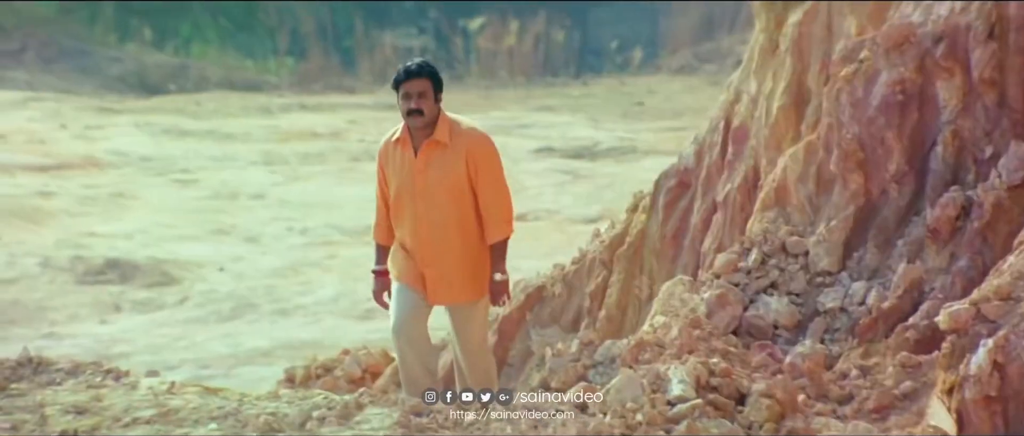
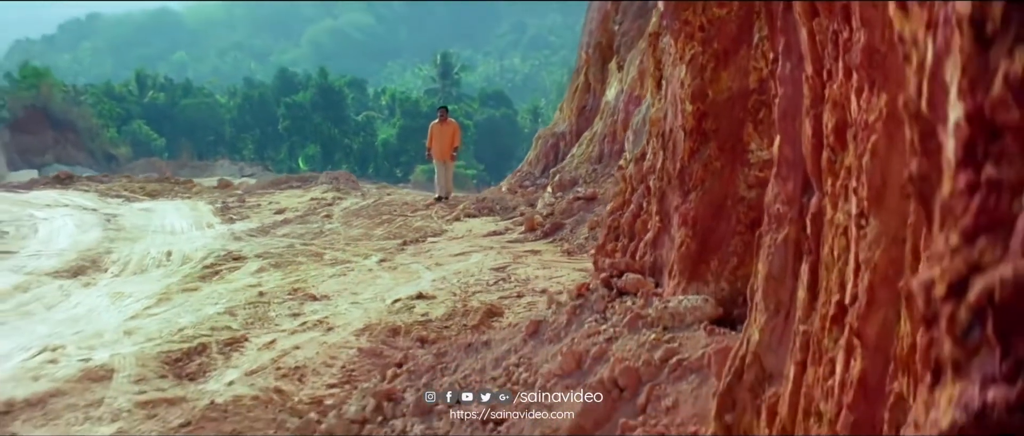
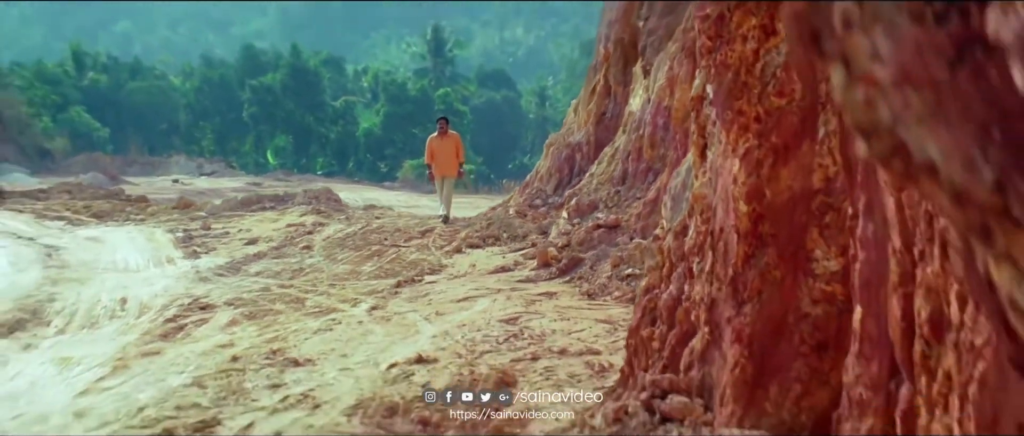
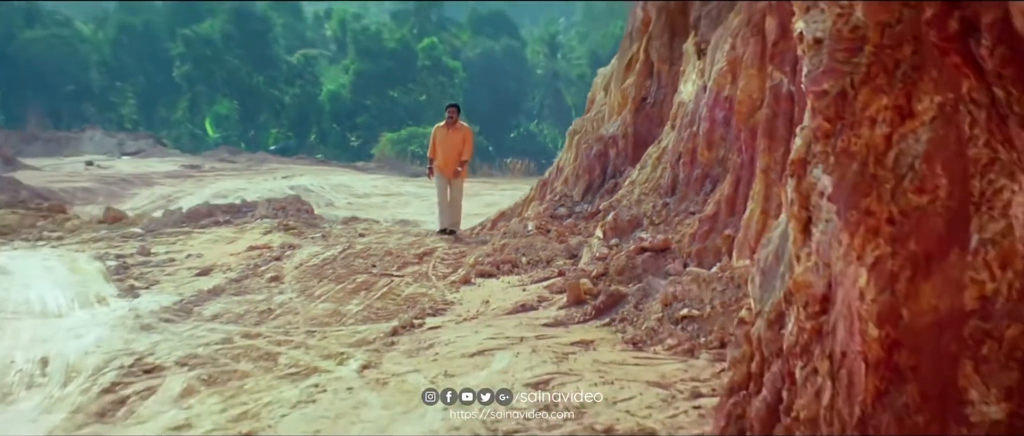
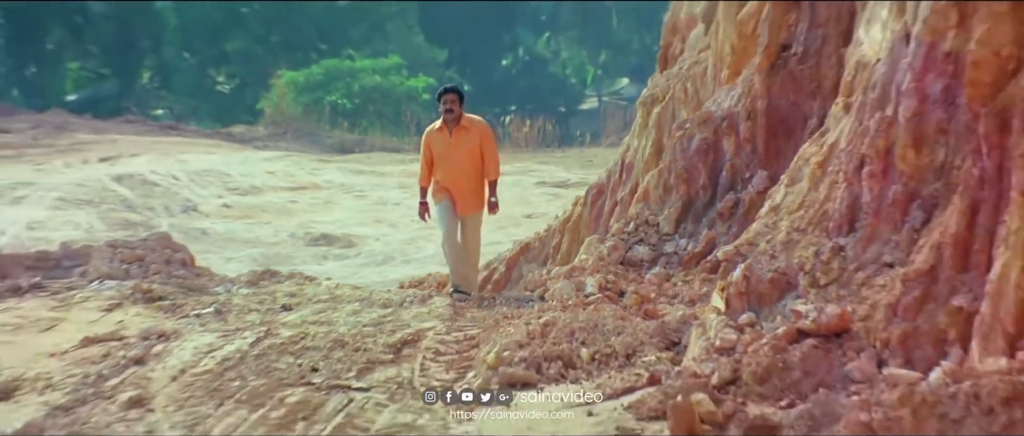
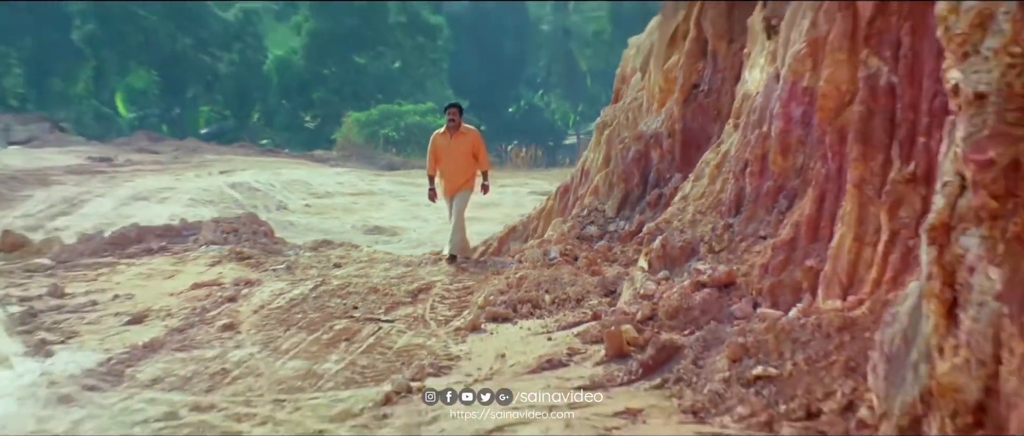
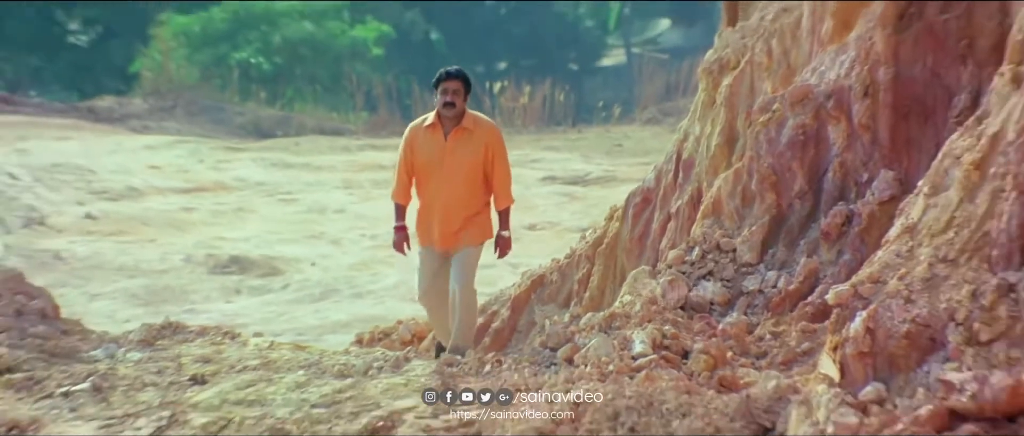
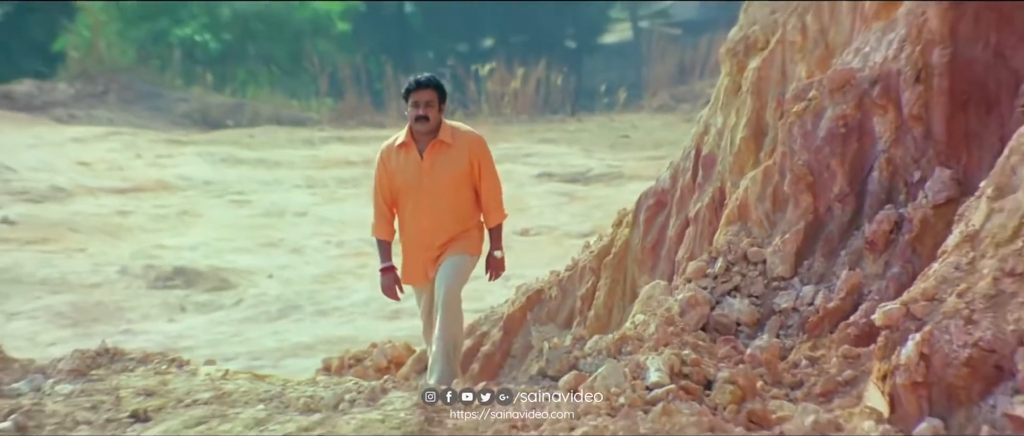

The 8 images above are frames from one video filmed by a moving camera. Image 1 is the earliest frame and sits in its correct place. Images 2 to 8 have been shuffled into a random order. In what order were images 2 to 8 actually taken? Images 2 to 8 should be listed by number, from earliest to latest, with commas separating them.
8, 7, 5, 6, 4, 3, 2
